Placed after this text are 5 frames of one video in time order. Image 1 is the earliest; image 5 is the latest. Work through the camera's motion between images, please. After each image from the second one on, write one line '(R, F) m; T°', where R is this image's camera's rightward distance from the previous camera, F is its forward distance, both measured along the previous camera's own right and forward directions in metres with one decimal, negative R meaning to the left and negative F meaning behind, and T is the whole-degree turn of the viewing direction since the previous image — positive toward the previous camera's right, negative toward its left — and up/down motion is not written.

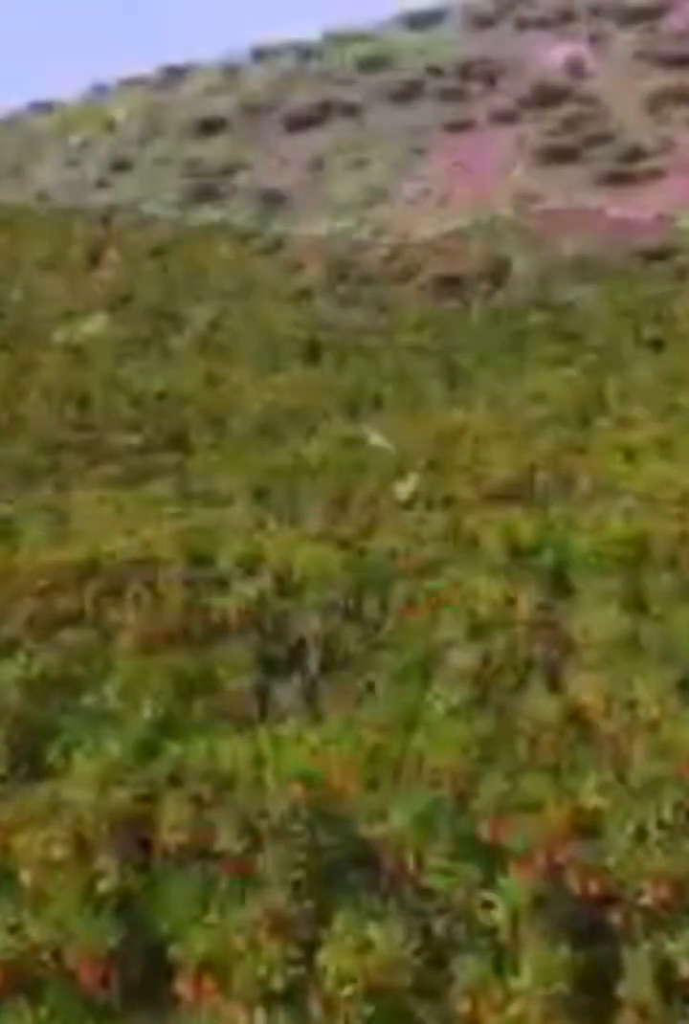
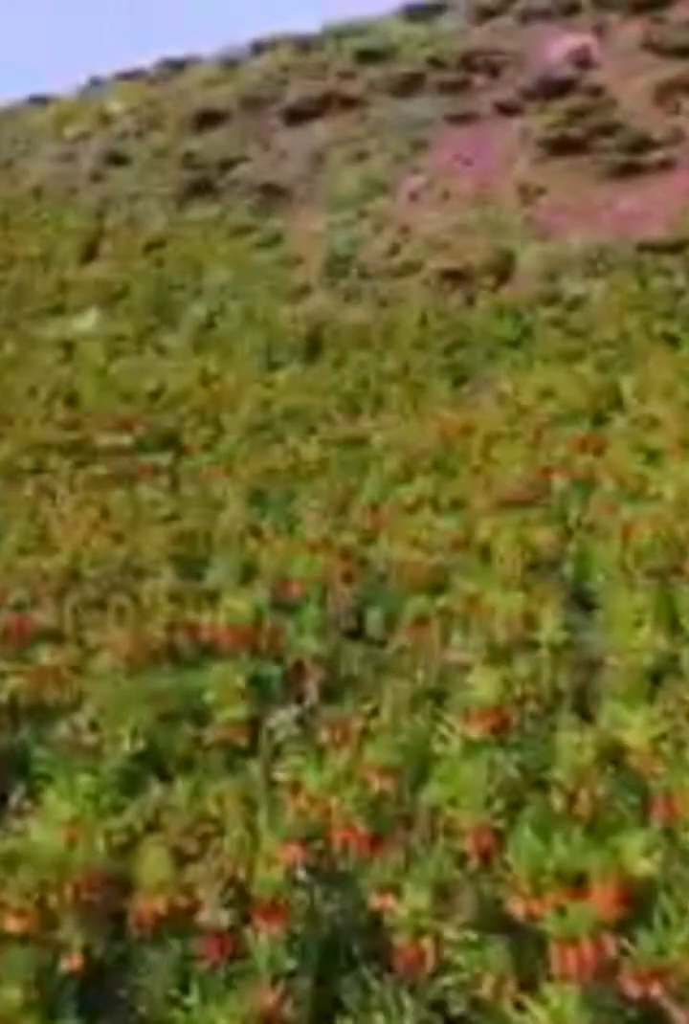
(0.0, +1.8) m; 0°
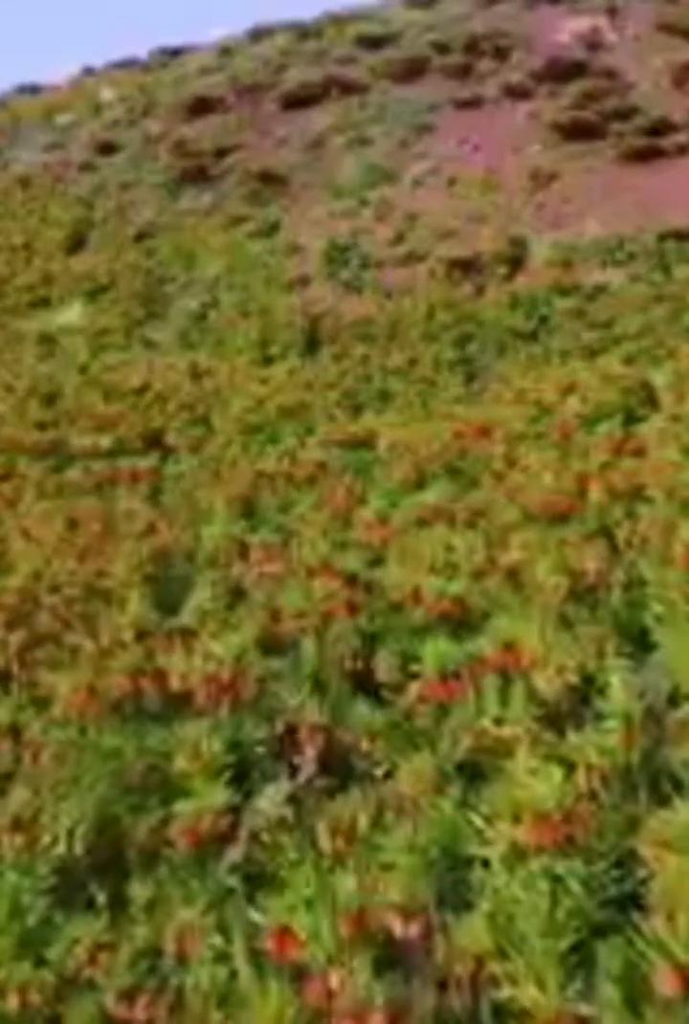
(0.0, +3.5) m; 0°
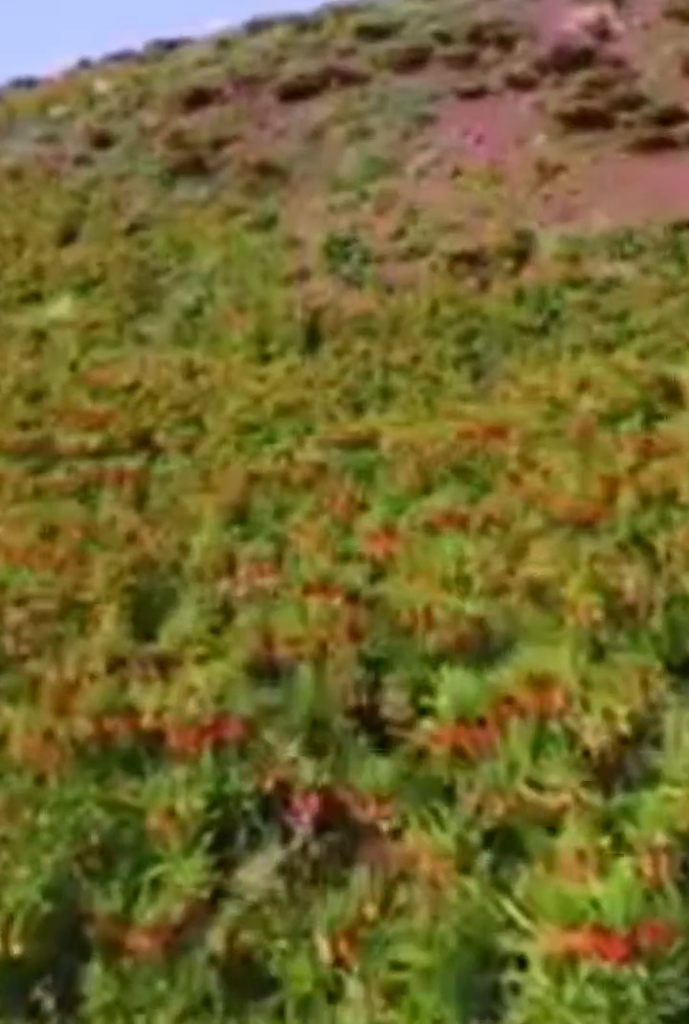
(0.0, +2.1) m; 0°
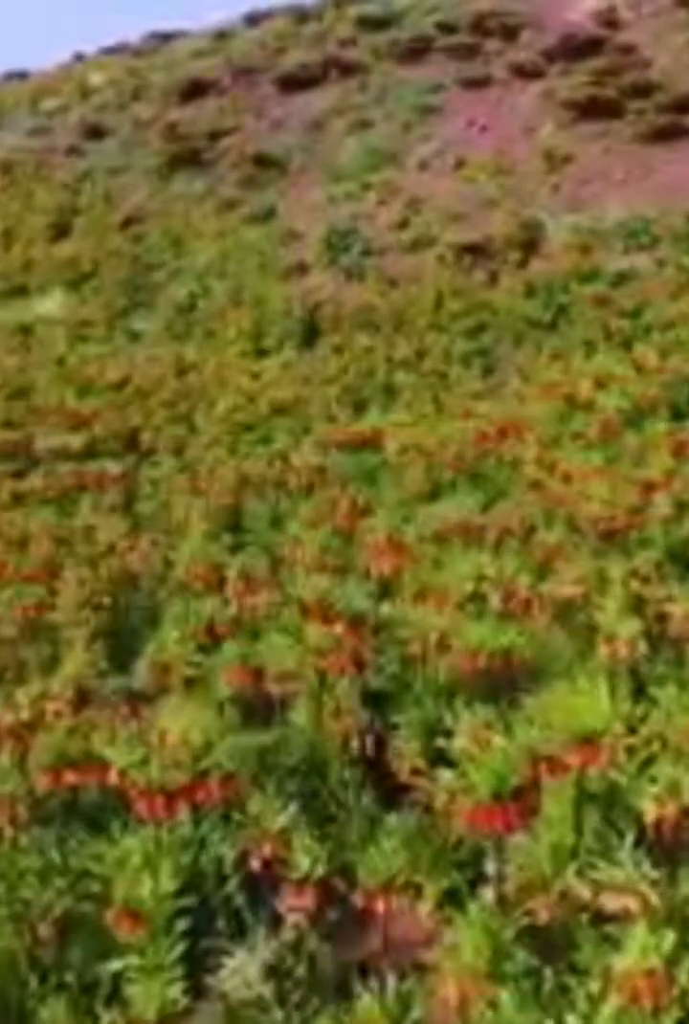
(0.0, +1.9) m; 0°
